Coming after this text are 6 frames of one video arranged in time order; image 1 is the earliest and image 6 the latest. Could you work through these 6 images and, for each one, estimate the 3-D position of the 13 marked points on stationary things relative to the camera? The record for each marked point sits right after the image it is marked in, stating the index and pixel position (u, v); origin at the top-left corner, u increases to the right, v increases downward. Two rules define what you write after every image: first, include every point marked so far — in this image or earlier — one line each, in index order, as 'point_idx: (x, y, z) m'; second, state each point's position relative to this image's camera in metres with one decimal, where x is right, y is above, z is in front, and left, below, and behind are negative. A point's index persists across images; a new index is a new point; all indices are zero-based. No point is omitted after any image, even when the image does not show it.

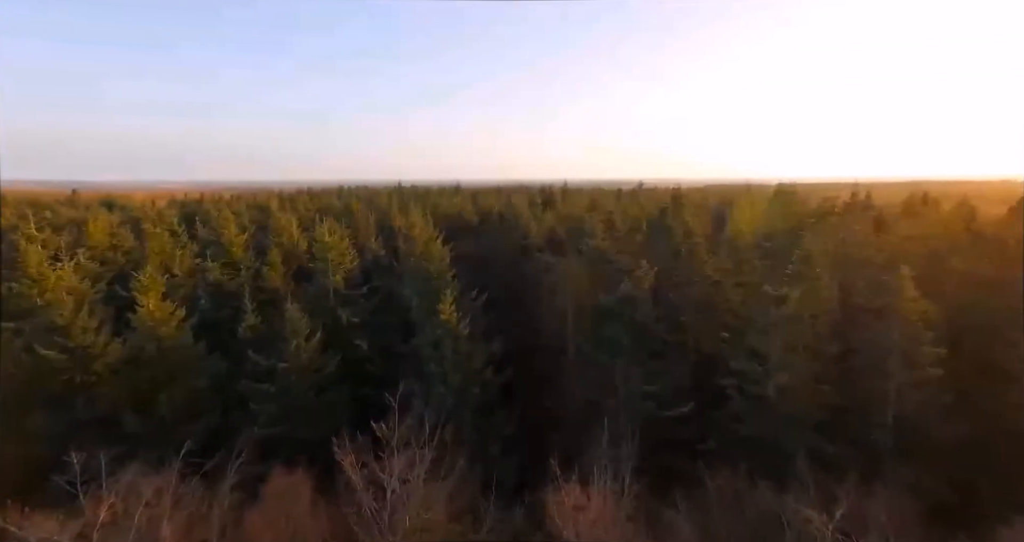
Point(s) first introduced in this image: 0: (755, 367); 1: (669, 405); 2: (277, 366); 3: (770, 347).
0: (+8.6, -3.5, +17.3) m
1: (+6.1, -5.3, +19.1) m
2: (-8.4, -3.4, +17.4) m
3: (+9.0, -2.7, +17.1) m
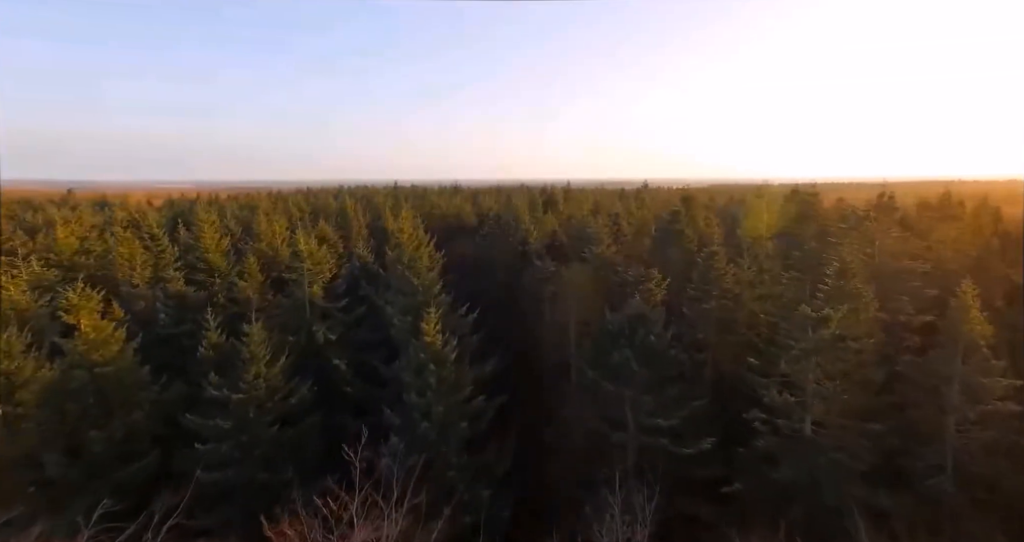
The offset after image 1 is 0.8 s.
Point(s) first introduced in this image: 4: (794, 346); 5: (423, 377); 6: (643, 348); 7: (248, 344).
0: (+8.4, -4.0, +14.8) m
1: (+5.9, -5.8, +16.6) m
2: (-8.6, -3.9, +14.9) m
3: (+8.8, -3.2, +14.6) m
4: (+8.5, -2.2, +14.8) m
5: (-3.1, -3.7, +16.7) m
6: (+4.5, -2.7, +16.7) m
7: (-8.0, -2.2, +14.8) m
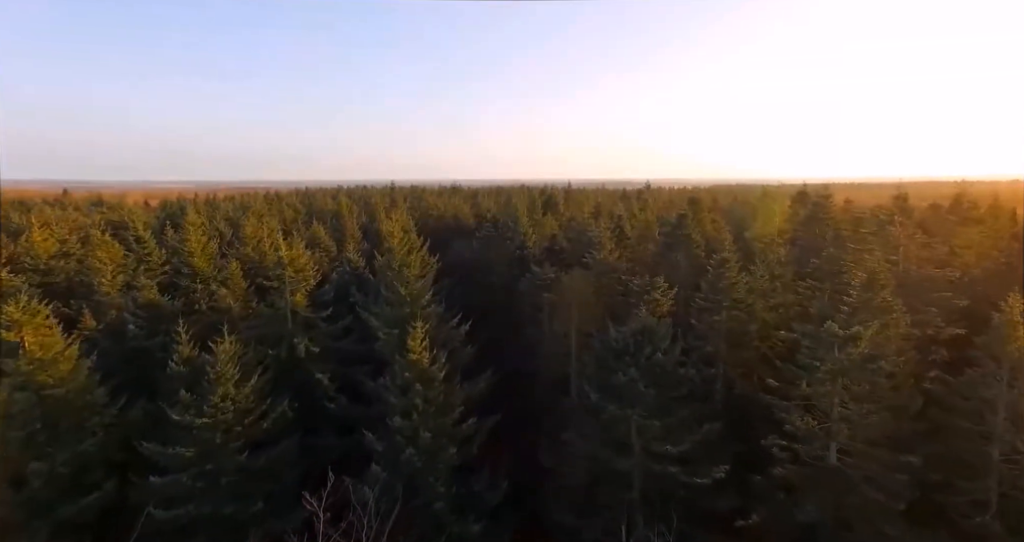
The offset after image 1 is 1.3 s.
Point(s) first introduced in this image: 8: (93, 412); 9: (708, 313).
0: (+8.2, -4.3, +13.3) m
1: (+5.7, -6.1, +15.1) m
2: (-8.8, -4.2, +13.4) m
3: (+8.6, -3.5, +13.1) m
4: (+8.3, -2.5, +13.3) m
5: (-3.3, -4.0, +15.3) m
6: (+4.3, -3.0, +15.2) m
7: (-8.2, -2.5, +13.3) m
8: (-12.1, -4.1, +14.0) m
9: (+7.7, -1.6, +19.2) m
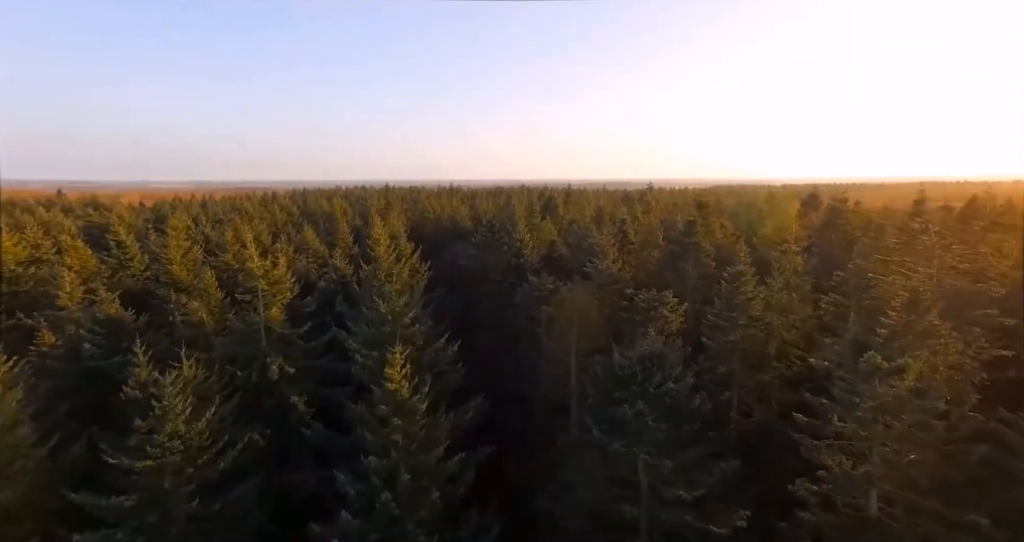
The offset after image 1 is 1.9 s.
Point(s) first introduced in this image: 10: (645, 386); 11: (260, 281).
0: (+8.0, -4.8, +11.5) m
1: (+5.5, -6.6, +13.3) m
2: (-9.0, -4.7, +11.6) m
3: (+8.4, -4.0, +11.3) m
4: (+8.1, -3.0, +11.5) m
5: (-3.5, -4.5, +13.5) m
6: (+4.0, -3.5, +13.4) m
7: (-8.4, -3.0, +11.5) m
8: (-12.4, -4.6, +12.2) m
9: (+7.5, -2.1, +17.4) m
10: (+3.8, -3.2, +13.7) m
11: (-10.3, -0.4, +19.7) m
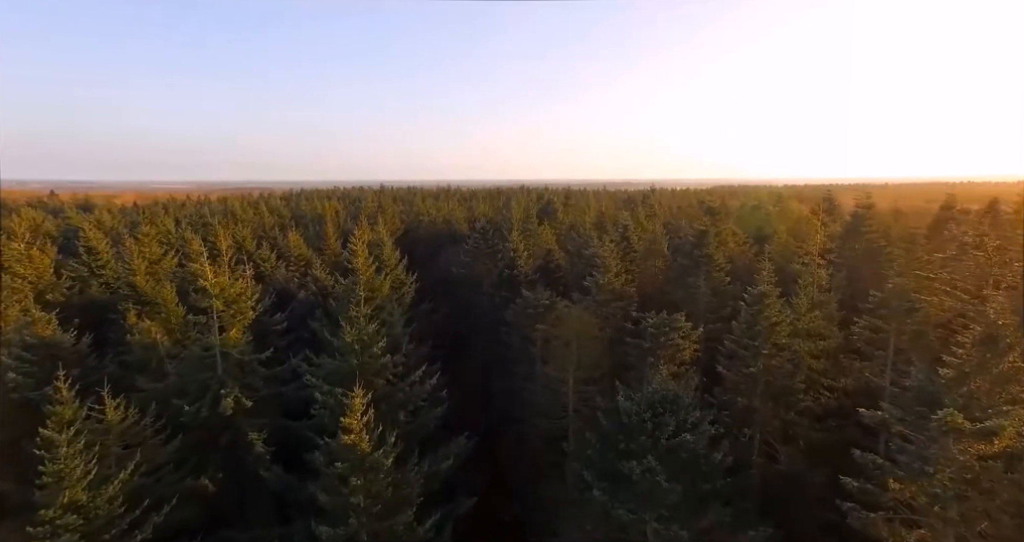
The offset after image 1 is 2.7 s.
0: (+7.6, -5.4, +9.2) m
1: (+5.1, -7.3, +11.0) m
2: (-9.4, -5.4, +9.3) m
3: (+8.0, -4.6, +9.0) m
4: (+7.7, -3.7, +9.2) m
5: (-3.9, -5.1, +11.1) m
6: (+3.7, -4.1, +11.1) m
7: (-8.8, -3.7, +9.2) m
8: (-12.7, -5.2, +9.9) m
9: (+7.1, -2.7, +15.1) m
10: (+3.4, -3.9, +11.4) m
11: (-10.6, -1.0, +17.4) m
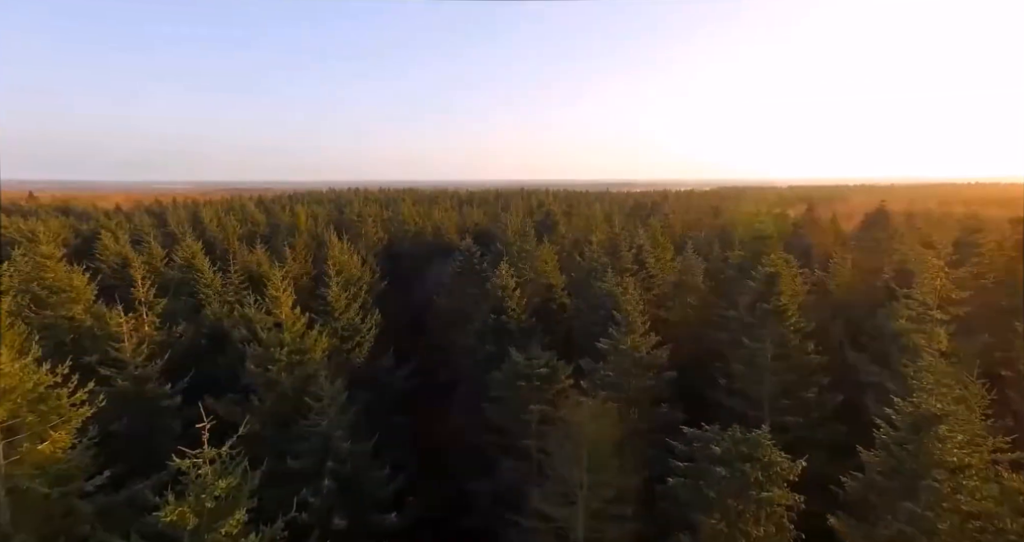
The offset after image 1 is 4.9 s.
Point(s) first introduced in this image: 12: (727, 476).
0: (+7.0, -7.2, +2.8) m
1: (+4.6, -9.0, +4.6) m
2: (-9.9, -7.1, +2.9) m
3: (+7.5, -6.4, +2.6) m
4: (+7.1, -5.4, +2.8) m
5: (-4.4, -6.9, +4.7) m
6: (+3.1, -5.9, +4.7) m
7: (-9.3, -5.4, +2.8) m
8: (-13.3, -7.0, +3.5) m
9: (+6.6, -4.5, +8.7) m
10: (+2.9, -5.6, +5.0) m
11: (-11.2, -2.8, +11.0) m
12: (+4.0, -3.7, +8.9) m
